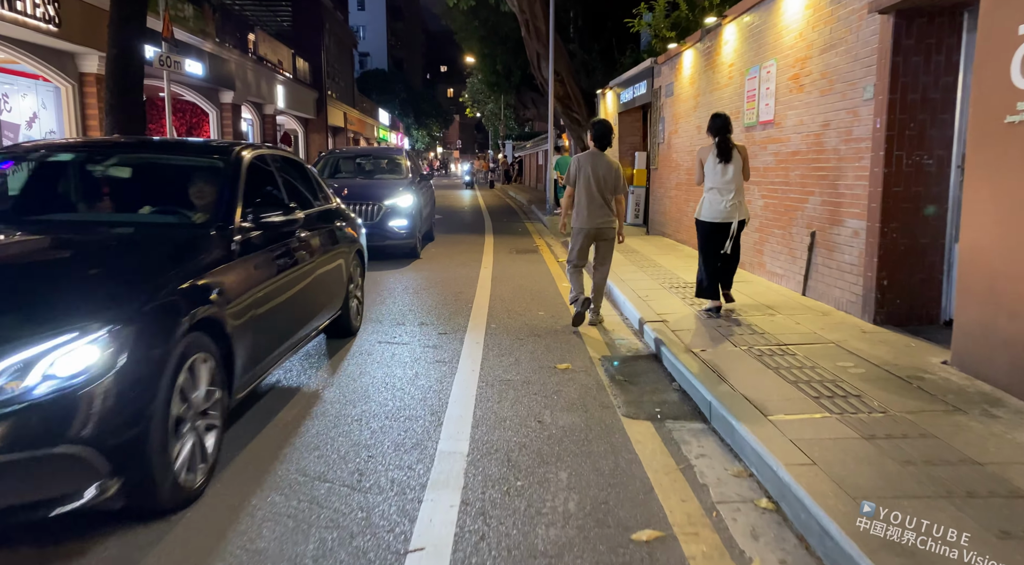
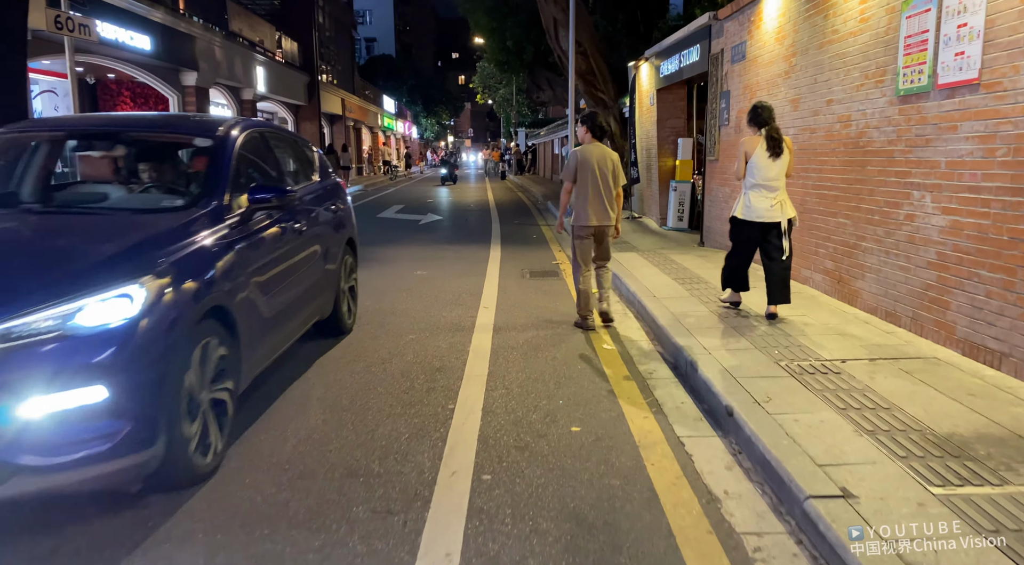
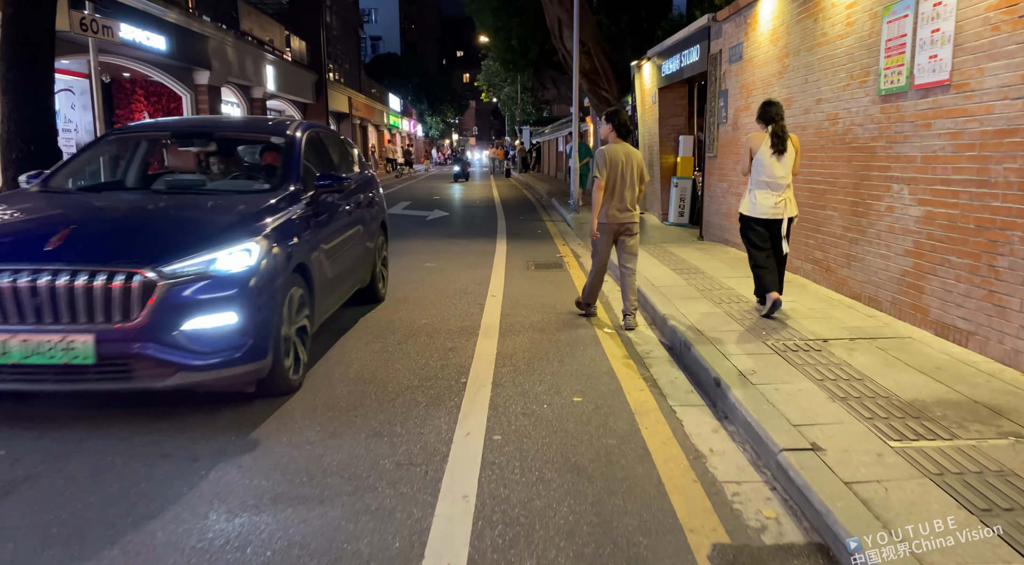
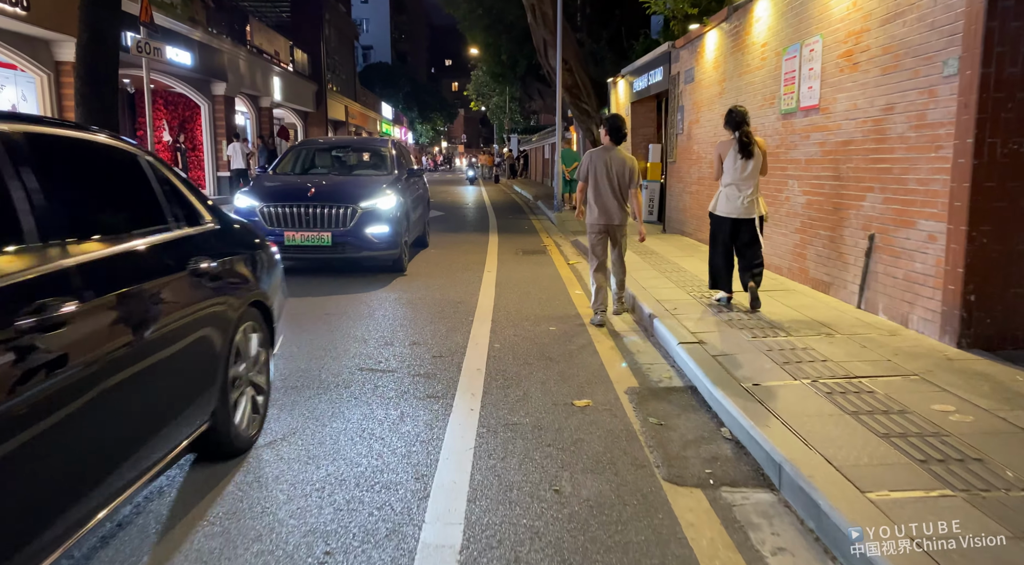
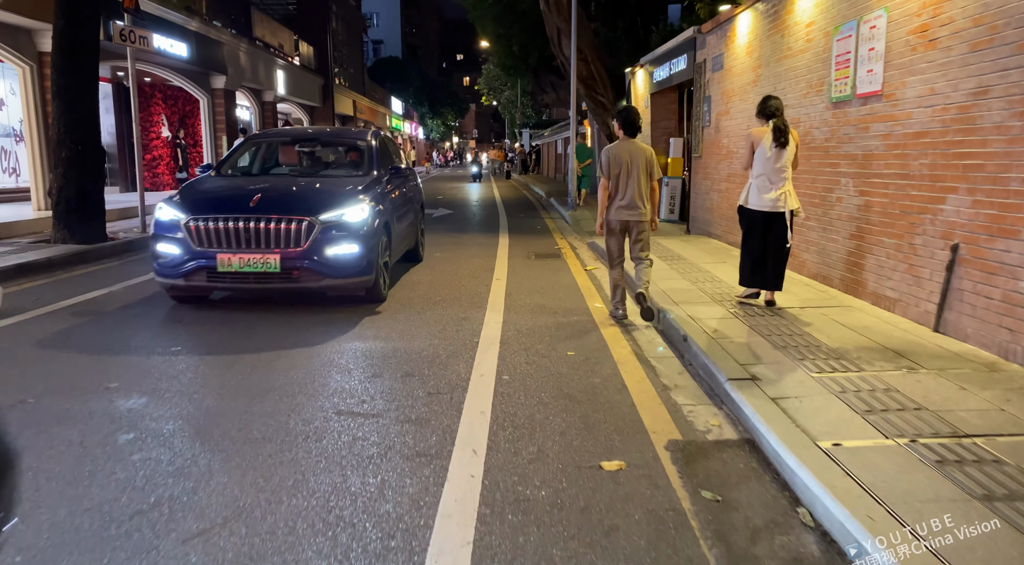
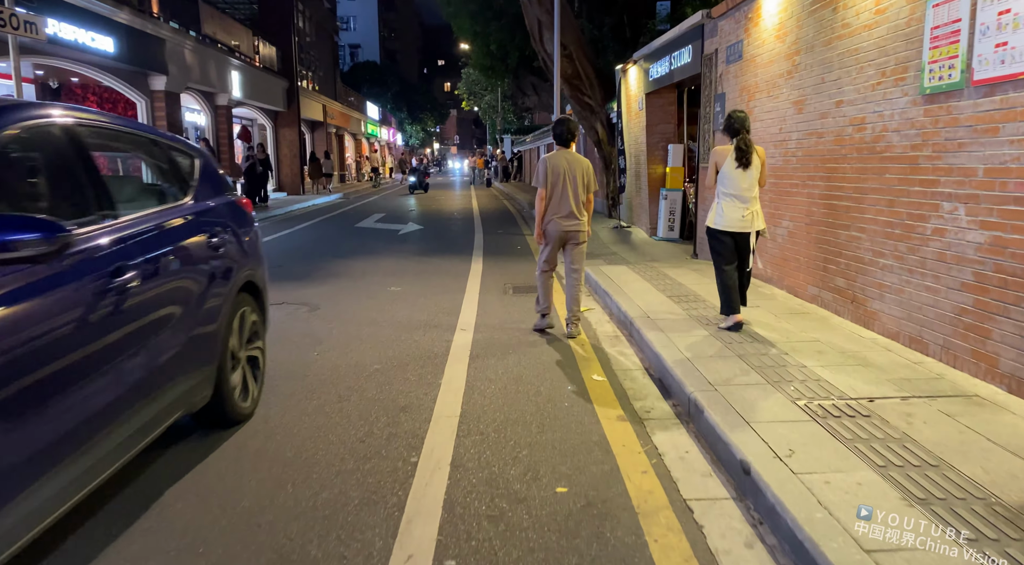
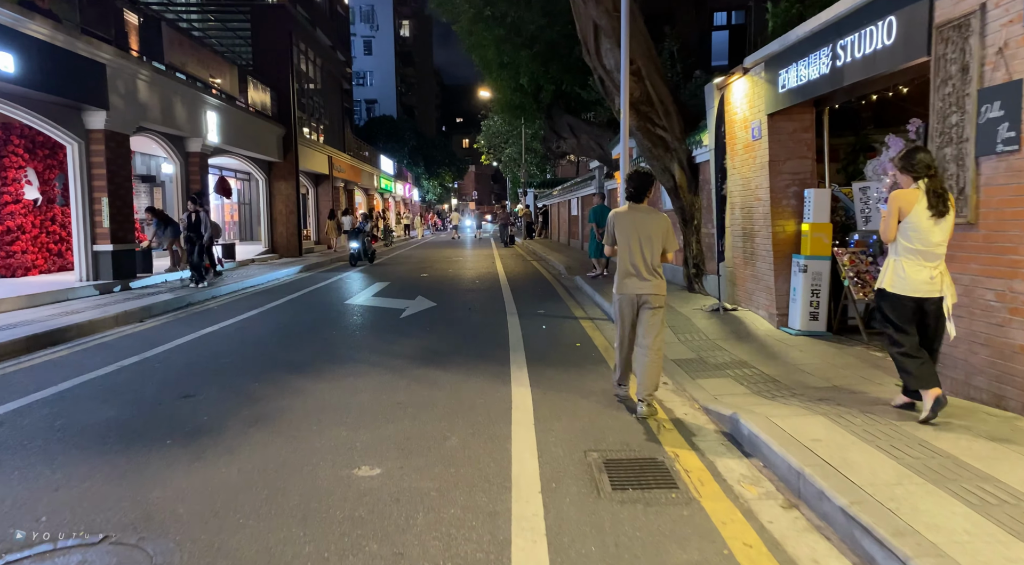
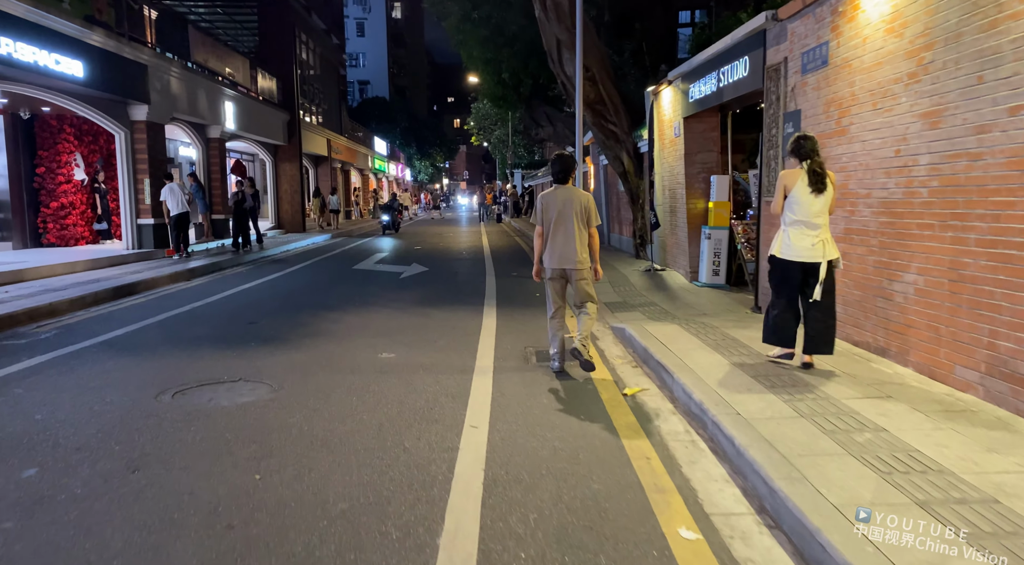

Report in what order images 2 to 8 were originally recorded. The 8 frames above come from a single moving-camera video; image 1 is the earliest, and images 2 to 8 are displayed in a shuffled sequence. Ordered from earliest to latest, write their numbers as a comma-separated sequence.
4, 5, 3, 2, 6, 8, 7
